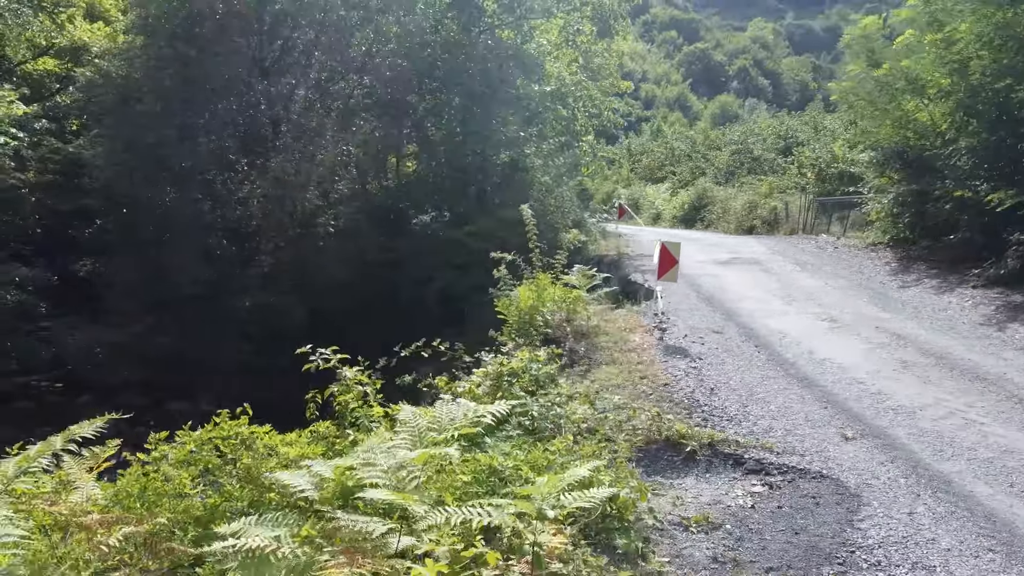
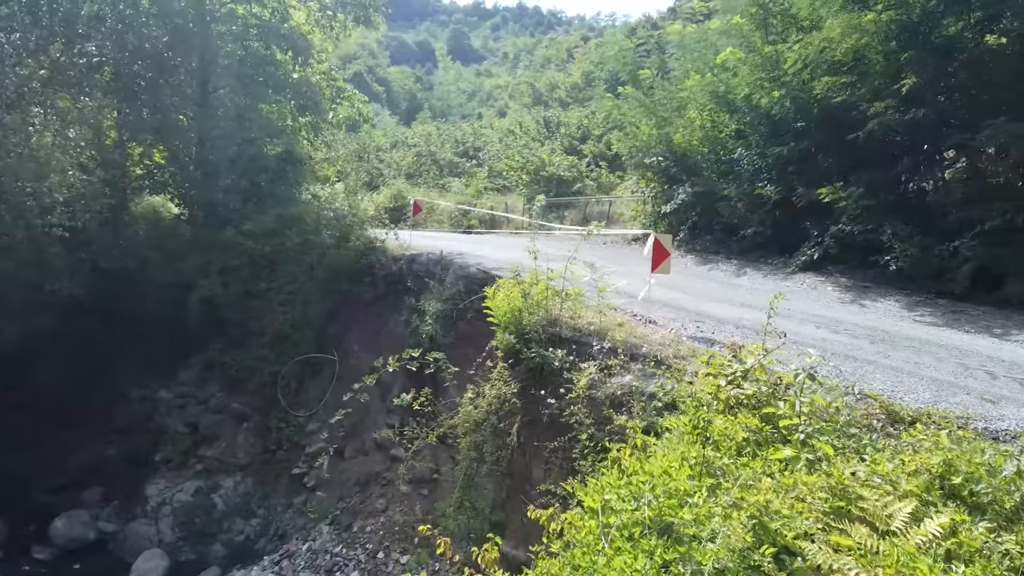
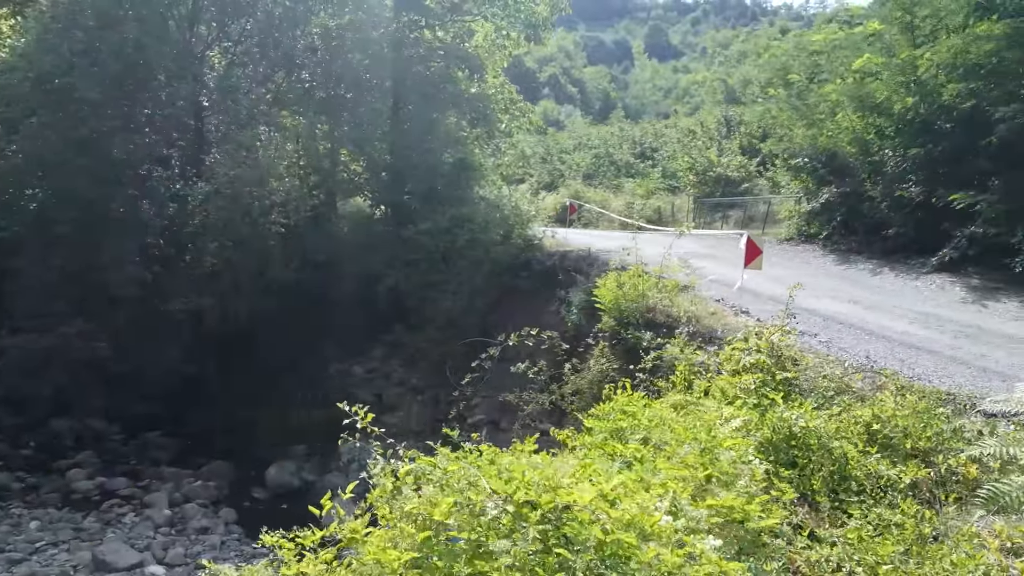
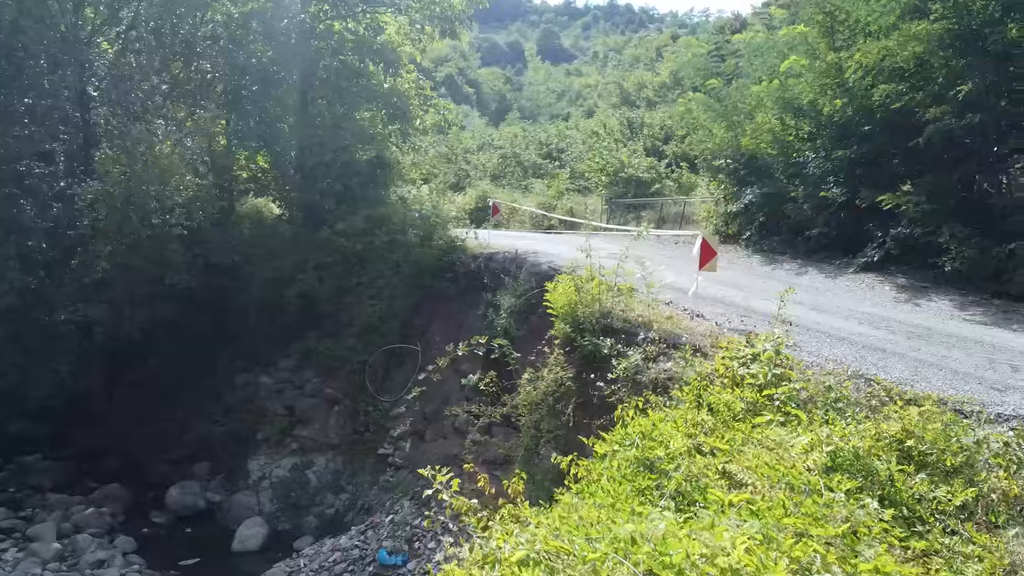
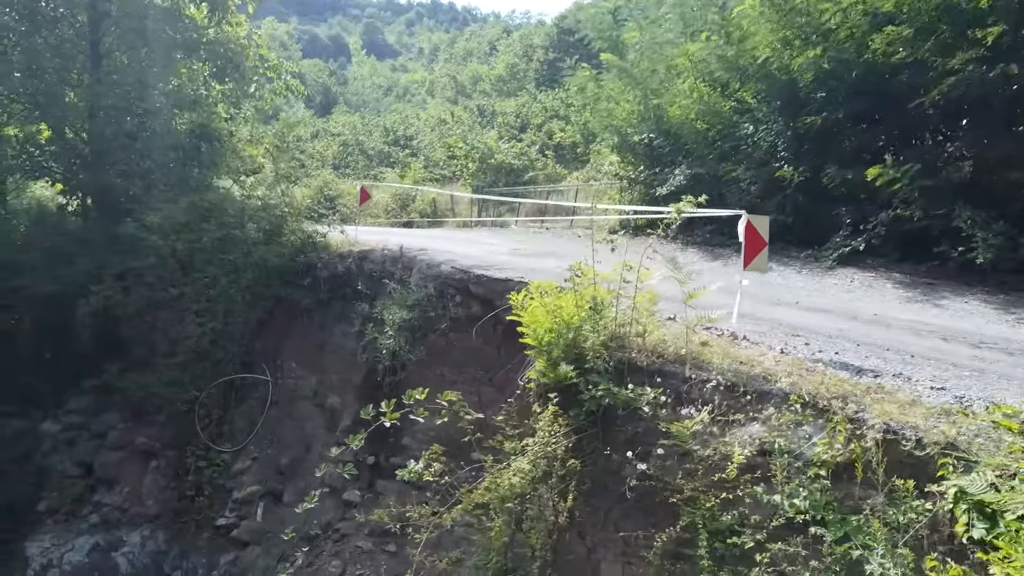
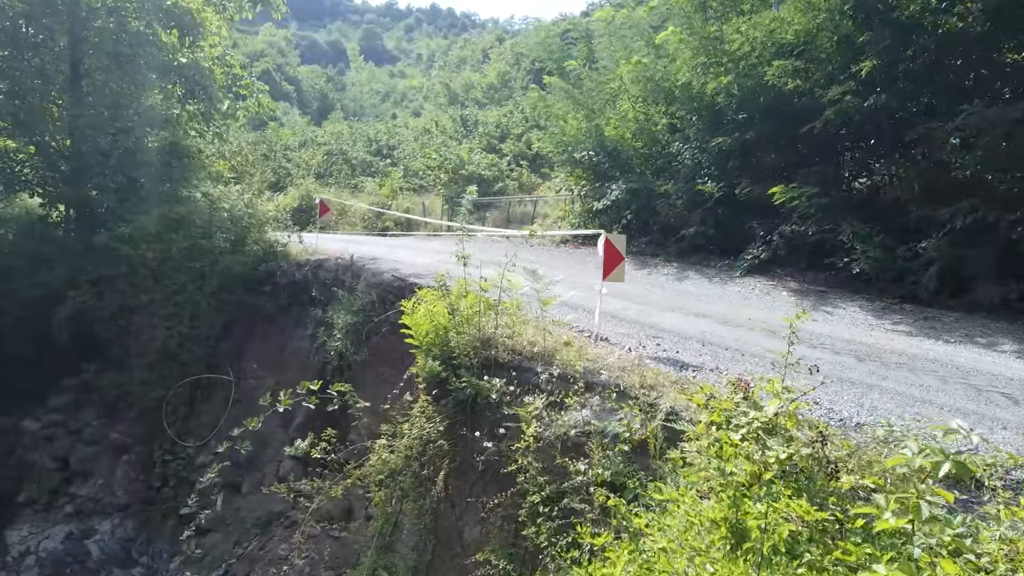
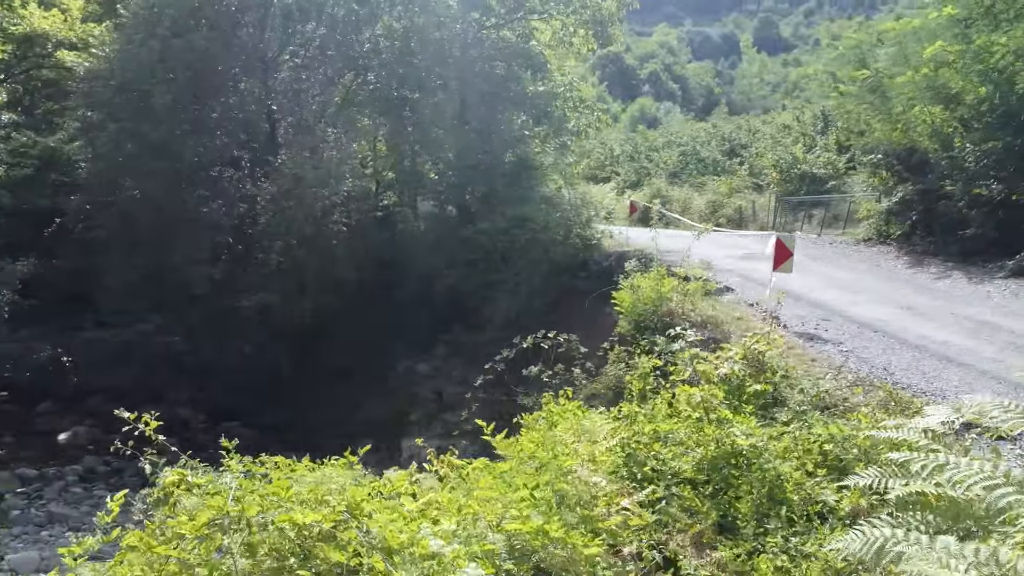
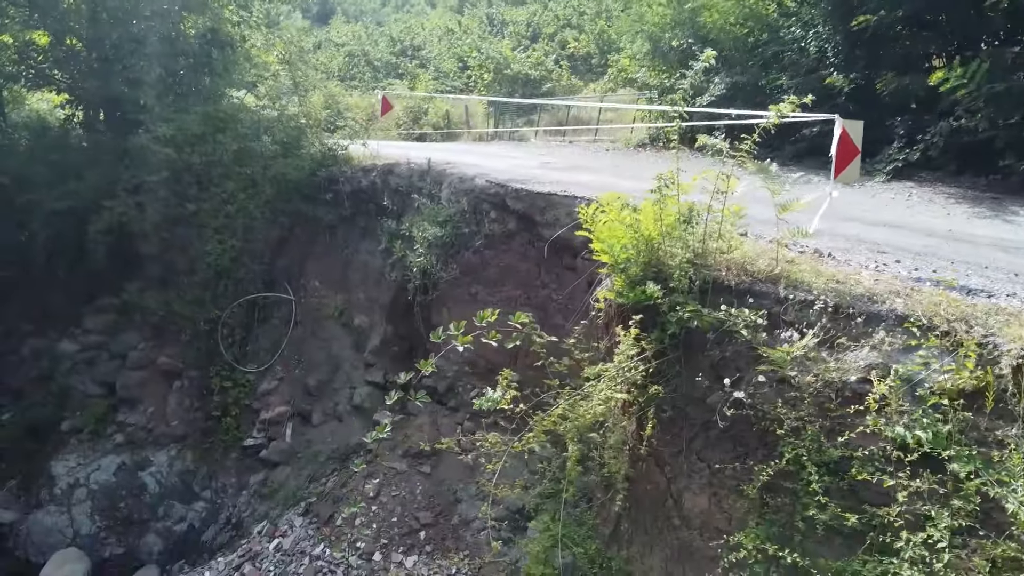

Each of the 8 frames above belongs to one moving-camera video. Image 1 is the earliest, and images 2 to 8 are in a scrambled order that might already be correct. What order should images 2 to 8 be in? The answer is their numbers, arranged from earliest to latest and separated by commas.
7, 3, 4, 2, 6, 5, 8
